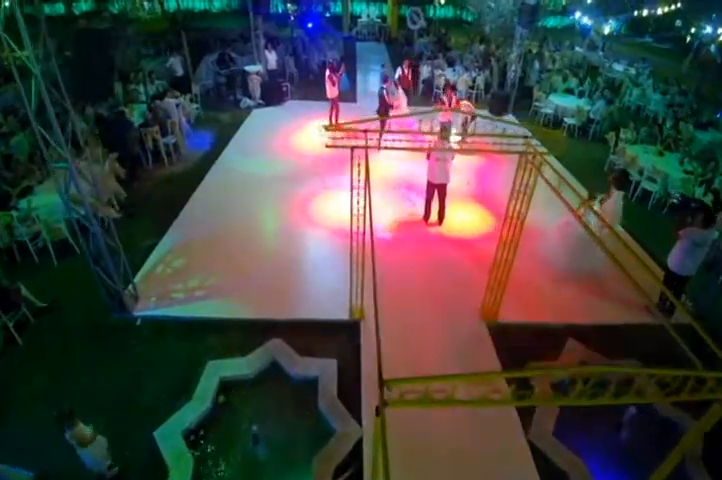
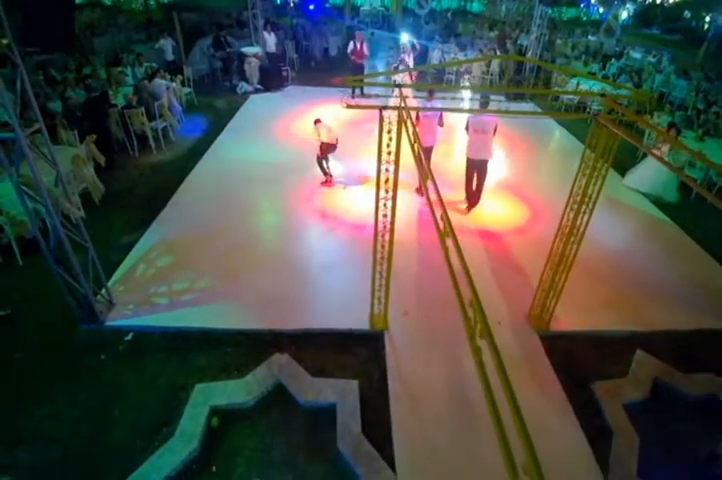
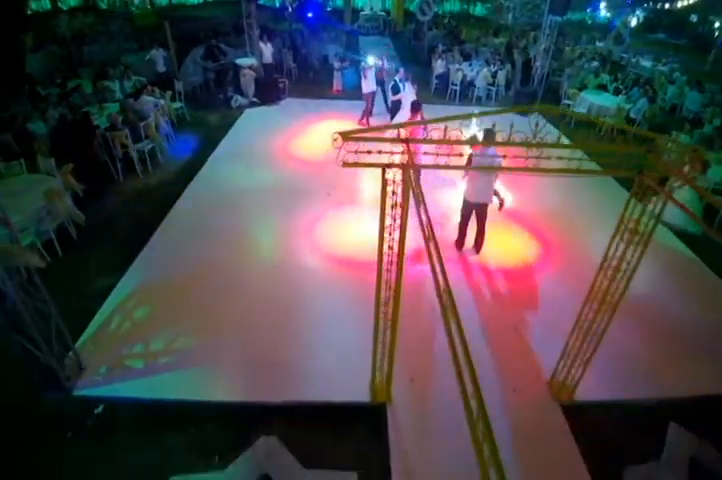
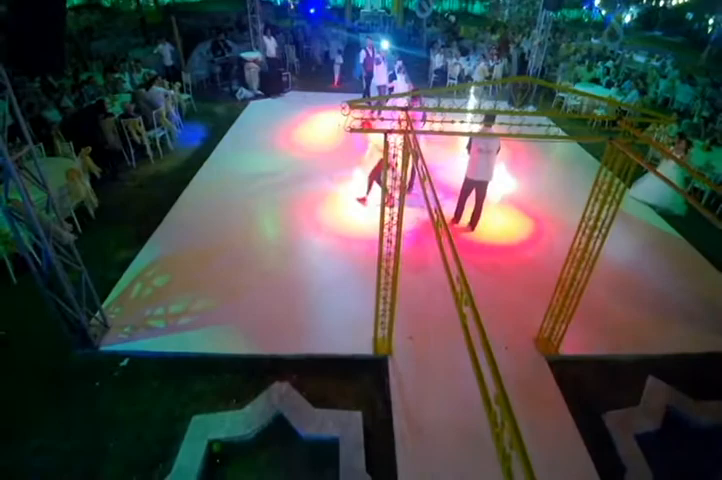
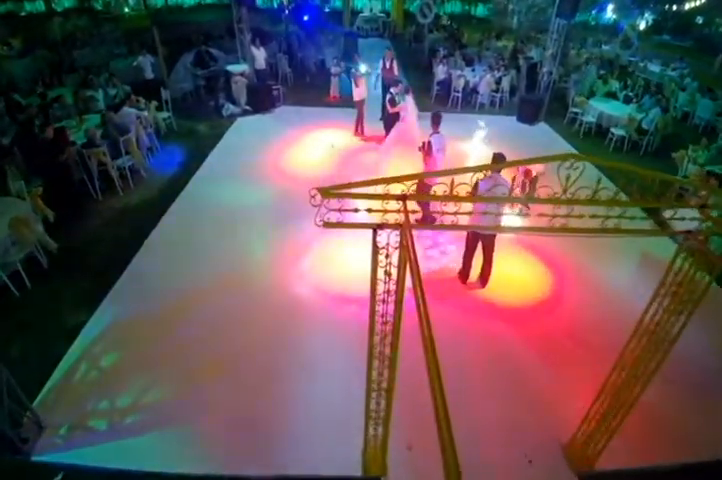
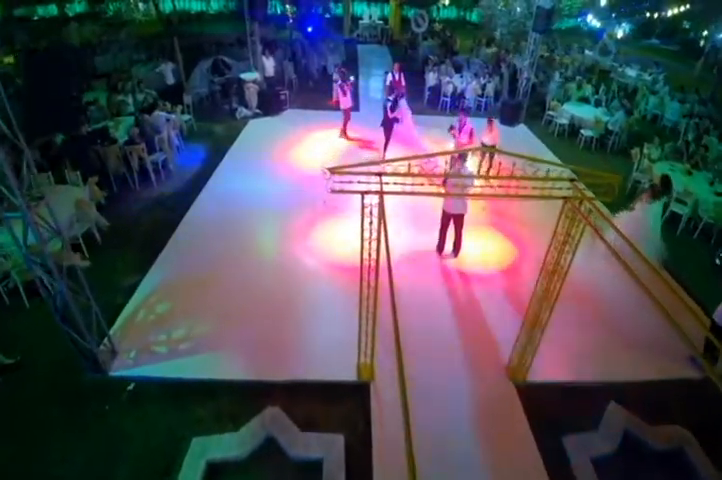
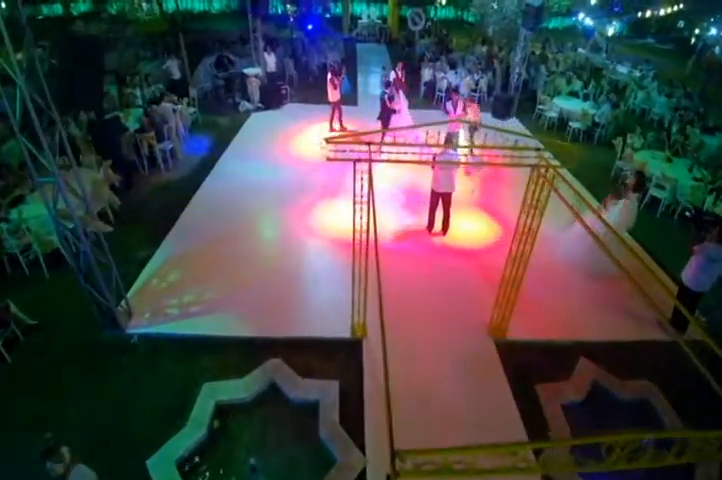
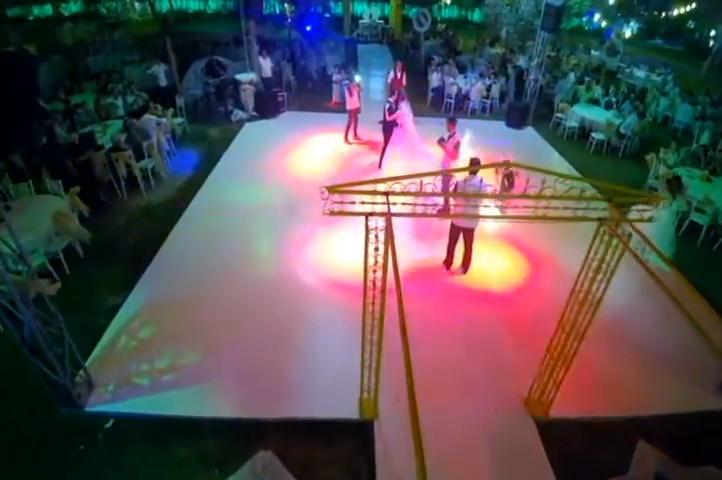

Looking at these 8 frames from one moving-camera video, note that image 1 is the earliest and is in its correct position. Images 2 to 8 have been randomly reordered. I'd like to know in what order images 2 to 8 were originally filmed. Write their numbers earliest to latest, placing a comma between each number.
7, 6, 8, 5, 3, 4, 2
